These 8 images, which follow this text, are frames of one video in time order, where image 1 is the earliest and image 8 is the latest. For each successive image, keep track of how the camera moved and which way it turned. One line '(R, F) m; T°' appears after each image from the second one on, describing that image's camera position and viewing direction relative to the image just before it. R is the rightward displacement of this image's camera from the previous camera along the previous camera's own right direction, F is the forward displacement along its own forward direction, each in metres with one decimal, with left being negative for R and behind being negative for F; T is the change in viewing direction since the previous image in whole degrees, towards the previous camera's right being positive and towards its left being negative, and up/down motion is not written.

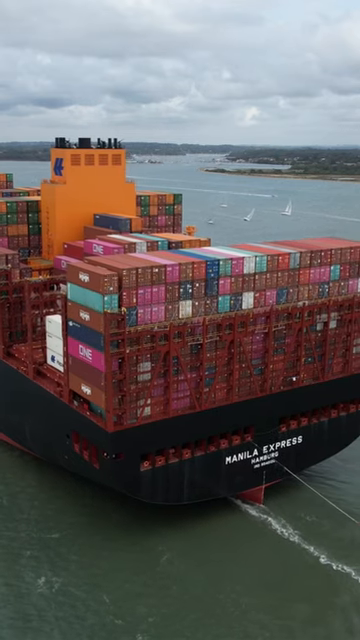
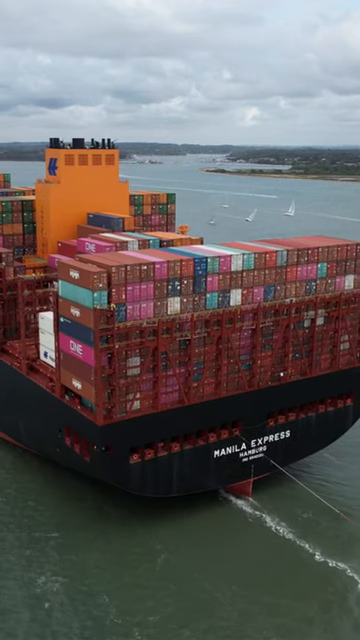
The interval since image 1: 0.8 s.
(+0.2, -0.4) m; 0°
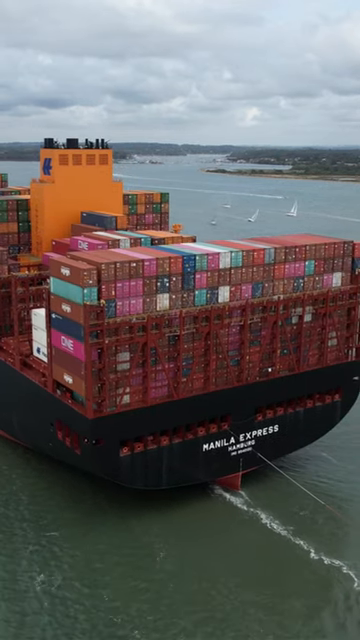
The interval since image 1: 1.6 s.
(+0.2, -0.4) m; 0°
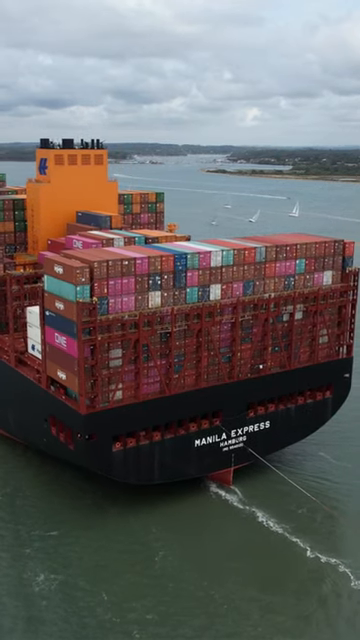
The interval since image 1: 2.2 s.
(+0.1, -0.3) m; 0°
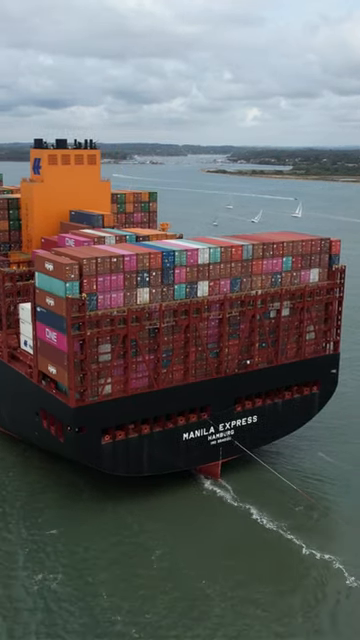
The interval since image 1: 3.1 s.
(+0.2, -0.5) m; 0°
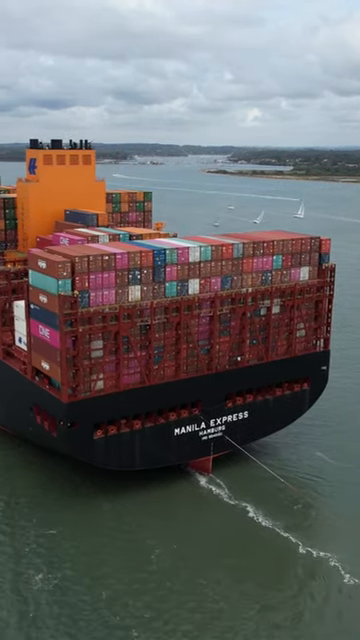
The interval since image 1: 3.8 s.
(+0.2, -0.4) m; 0°
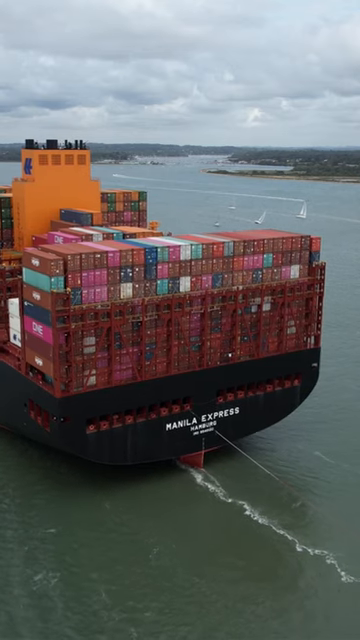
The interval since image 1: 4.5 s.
(+0.2, -0.4) m; 0°
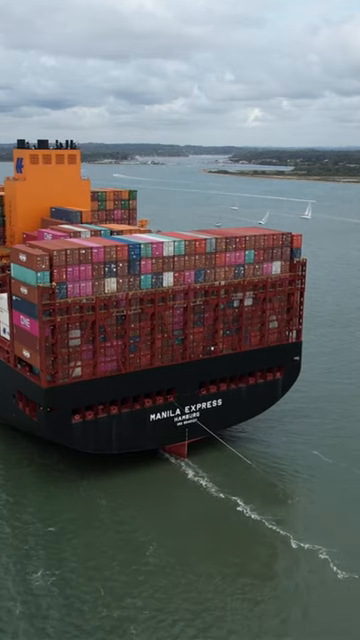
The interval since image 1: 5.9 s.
(+0.3, -0.8) m; 0°
